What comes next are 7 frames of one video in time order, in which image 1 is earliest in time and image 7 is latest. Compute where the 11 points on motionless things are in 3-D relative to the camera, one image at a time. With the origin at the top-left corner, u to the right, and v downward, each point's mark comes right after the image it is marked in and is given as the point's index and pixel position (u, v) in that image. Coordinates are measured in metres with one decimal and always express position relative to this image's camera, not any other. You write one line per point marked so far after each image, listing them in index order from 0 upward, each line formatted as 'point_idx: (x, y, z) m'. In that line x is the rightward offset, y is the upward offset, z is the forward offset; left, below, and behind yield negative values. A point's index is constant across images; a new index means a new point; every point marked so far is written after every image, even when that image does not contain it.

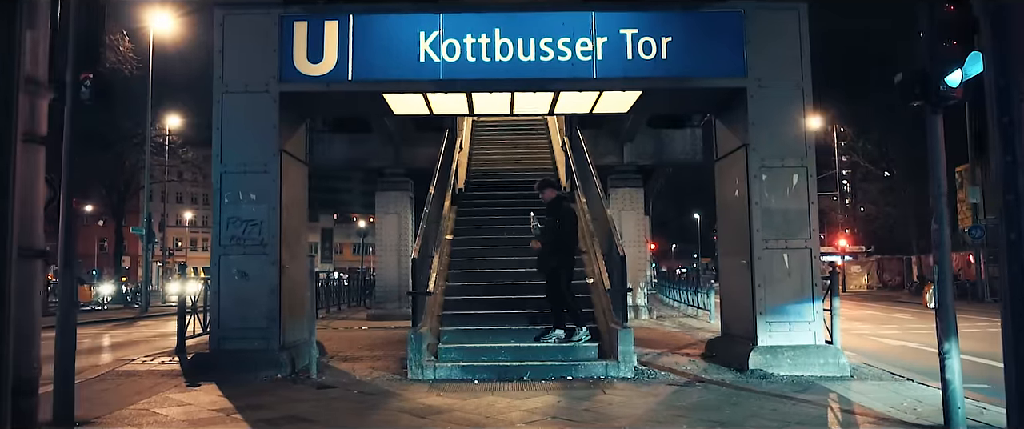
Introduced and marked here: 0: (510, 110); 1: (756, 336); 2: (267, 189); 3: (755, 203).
0: (0.0, +1.6, +11.3) m
1: (+3.0, -1.5, +9.5) m
2: (-3.0, +0.3, +9.6) m
3: (+3.0, +0.1, +9.6) m
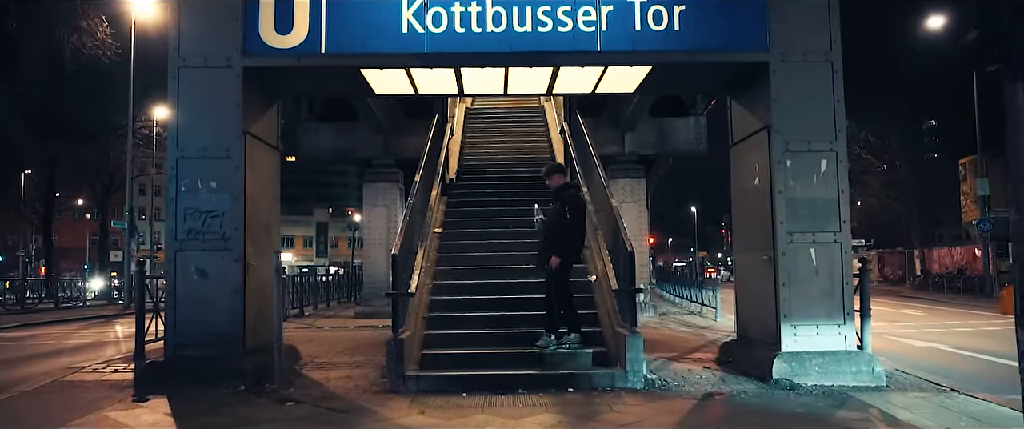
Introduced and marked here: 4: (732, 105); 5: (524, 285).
0: (-0.1, +1.7, +10.2) m
1: (+2.9, -1.4, +8.5) m
2: (-3.1, +0.4, +8.5) m
3: (+2.9, +0.2, +8.5) m
4: (+2.8, +1.4, +9.9) m
5: (+0.3, -0.9, +10.4) m
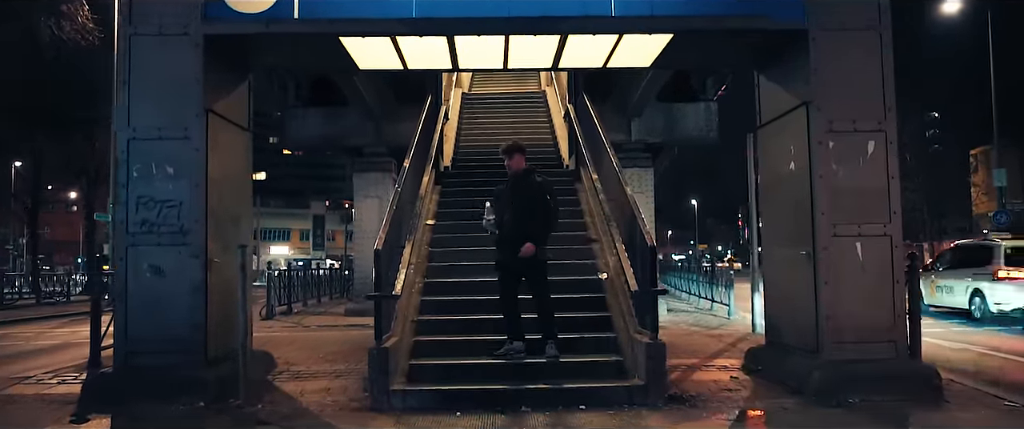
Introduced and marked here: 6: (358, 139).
0: (-0.1, +1.8, +9.1) m
1: (+2.9, -1.3, +7.4) m
2: (-3.1, +0.5, +7.4) m
3: (+3.0, +0.4, +7.4) m
4: (+2.8, +1.5, +8.8) m
5: (+0.3, -0.8, +9.3) m
6: (-3.9, +1.9, +19.4) m
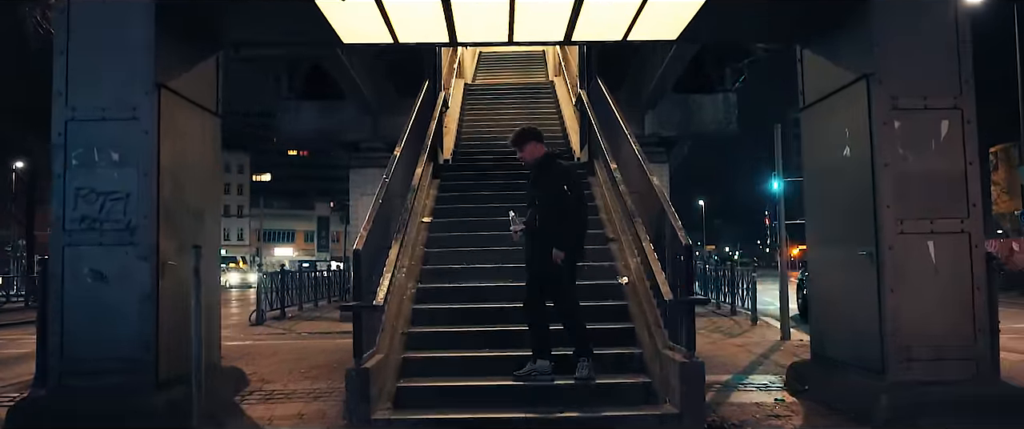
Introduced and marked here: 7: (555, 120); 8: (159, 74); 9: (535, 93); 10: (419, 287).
0: (0.0, +1.9, +7.9) m
1: (+3.0, -1.2, +6.2) m
2: (-3.1, +0.6, +6.3) m
3: (+3.0, +0.4, +6.3) m
4: (+2.9, +1.6, +7.6) m
5: (+0.4, -0.8, +8.2) m
6: (-3.7, +1.9, +18.3) m
7: (+0.8, +1.9, +15.2) m
8: (-2.9, +1.2, +6.3) m
9: (+0.5, +2.7, +17.1) m
10: (-1.0, -0.8, +8.1) m
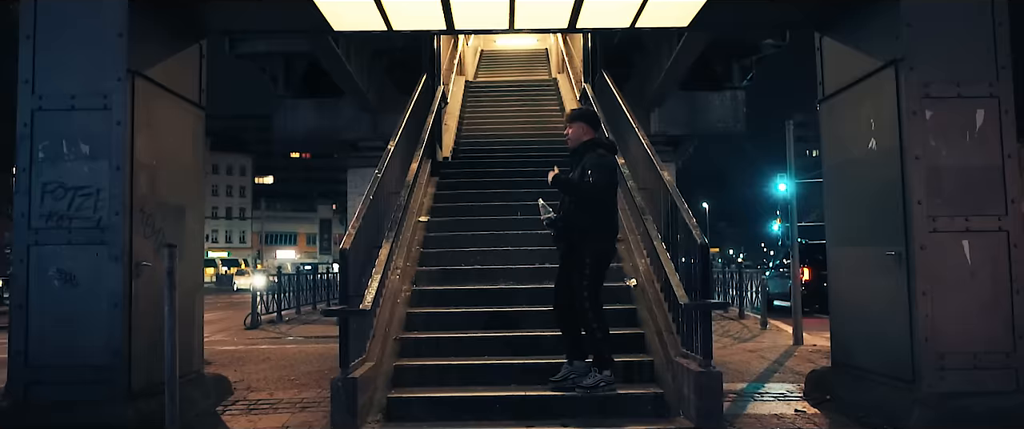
0: (0.0, +1.9, +7.5) m
1: (+3.0, -1.2, +5.7) m
2: (-3.0, +0.6, +5.8) m
3: (+3.0, +0.4, +5.8) m
4: (+2.9, +1.6, +7.2) m
5: (+0.4, -0.7, +7.7) m
6: (-3.7, +1.9, +17.8) m
7: (+0.9, +1.9, +14.8) m
8: (-2.9, +1.2, +5.9) m
9: (+0.6, +2.7, +16.6) m
10: (-1.0, -0.7, +7.6) m
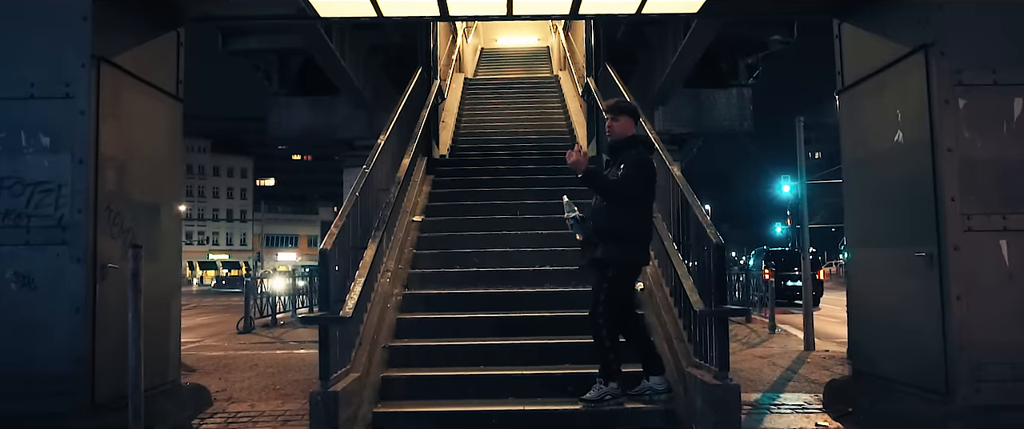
0: (0.0, +1.9, +7.0) m
1: (+3.0, -1.2, +5.3) m
2: (-3.1, +0.6, +5.4) m
3: (+3.0, +0.4, +5.3) m
4: (+2.9, +1.6, +6.7) m
5: (+0.4, -0.7, +7.2) m
6: (-3.7, +1.9, +17.4) m
7: (+0.9, +1.9, +14.3) m
8: (-2.9, +1.2, +5.4) m
9: (+0.6, +2.7, +16.2) m
10: (-1.0, -0.7, +7.2) m
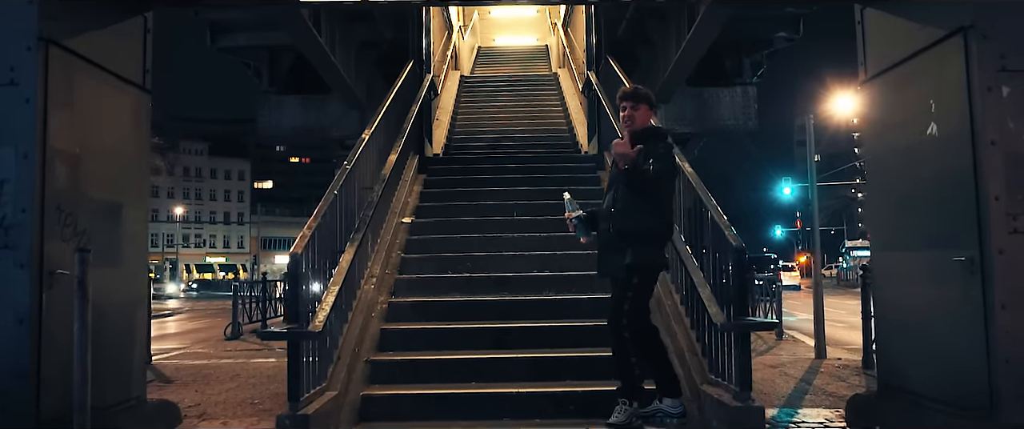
0: (-0.1, +1.9, +6.5) m
1: (+3.0, -1.2, +4.7) m
2: (-3.1, +0.6, +4.8) m
3: (+3.0, +0.4, +4.8) m
4: (+2.8, +1.6, +6.2) m
5: (+0.3, -0.7, +6.7) m
6: (-3.7, +1.8, +16.9) m
7: (+0.8, +1.8, +13.8) m
8: (-2.9, +1.2, +4.9) m
9: (+0.5, +2.6, +15.6) m
10: (-1.0, -0.7, +6.6) m
